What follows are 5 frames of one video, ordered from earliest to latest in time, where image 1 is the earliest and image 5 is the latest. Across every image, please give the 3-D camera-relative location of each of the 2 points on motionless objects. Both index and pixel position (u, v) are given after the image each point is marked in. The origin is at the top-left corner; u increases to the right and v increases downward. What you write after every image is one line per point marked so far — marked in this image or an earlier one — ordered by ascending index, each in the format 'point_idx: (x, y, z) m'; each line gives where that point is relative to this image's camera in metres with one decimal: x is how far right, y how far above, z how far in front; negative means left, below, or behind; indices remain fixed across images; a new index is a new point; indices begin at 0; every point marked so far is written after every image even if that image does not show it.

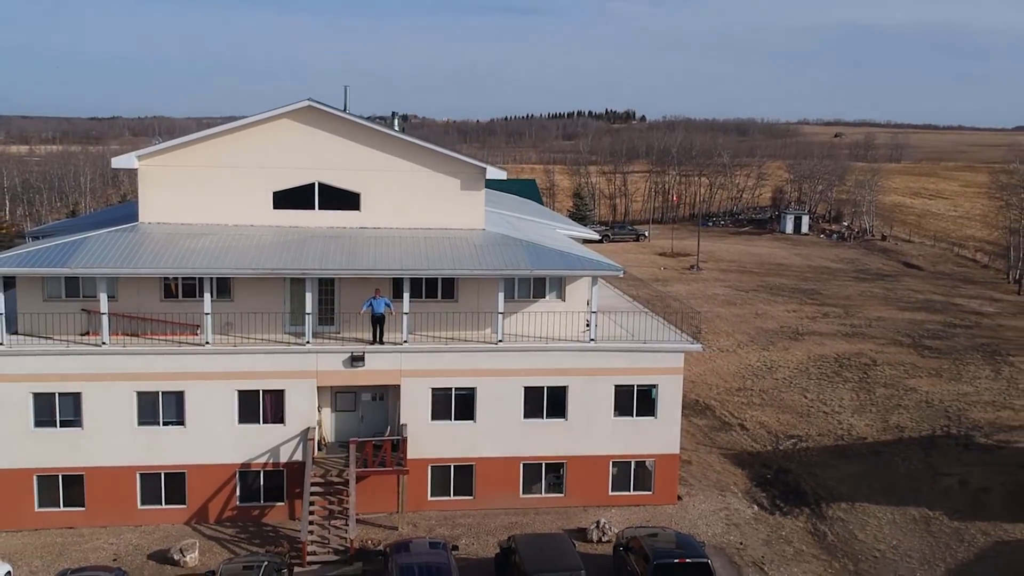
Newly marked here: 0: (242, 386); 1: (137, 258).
0: (-6.2, -2.2, +19.0) m
1: (-8.6, +0.7, +19.2) m
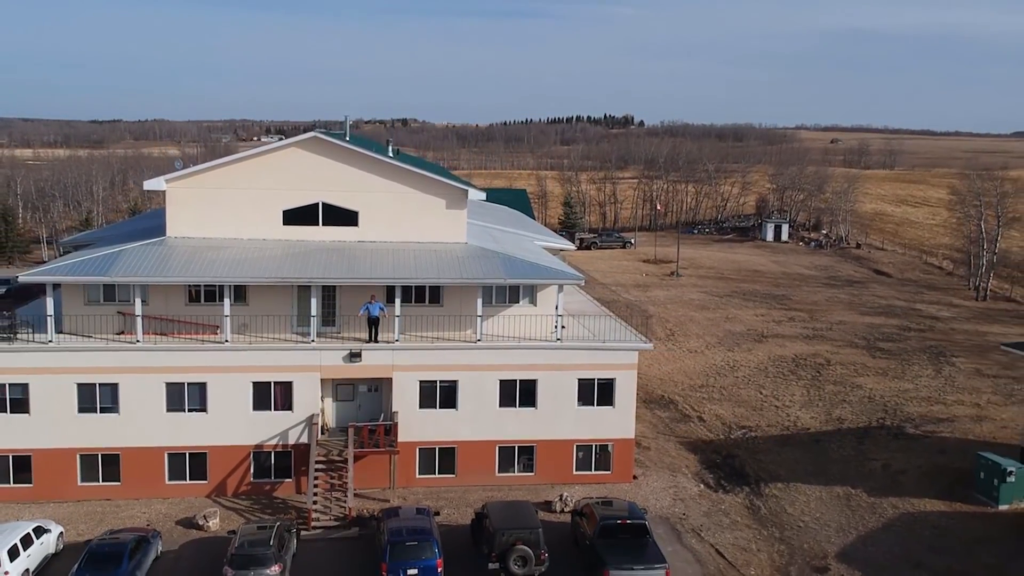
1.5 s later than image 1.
0: (-6.8, -2.4, +22.1) m
1: (-9.2, +0.5, +22.3) m
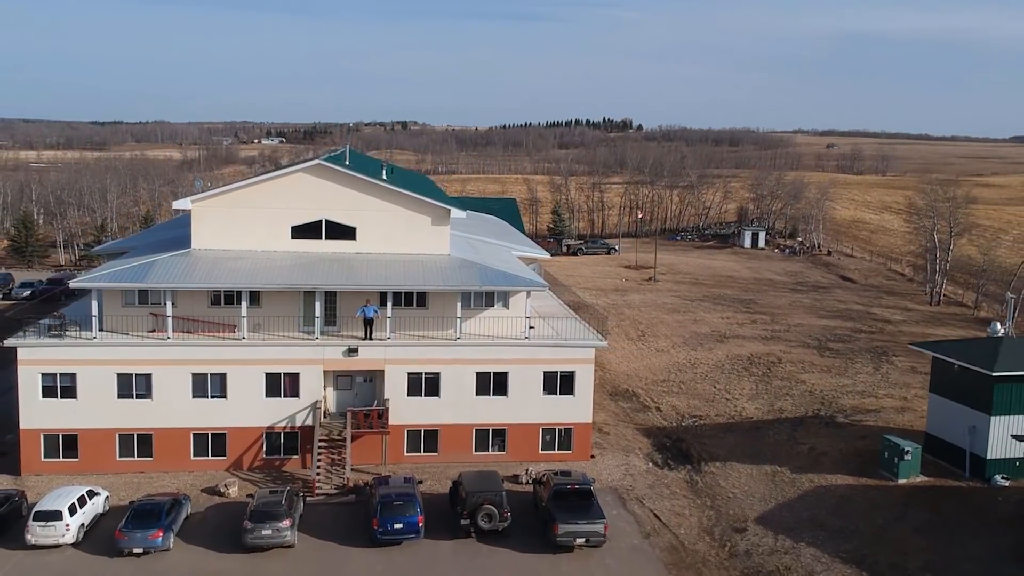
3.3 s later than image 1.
0: (-7.6, -2.5, +26.0) m
1: (-10.0, +0.4, +26.2) m
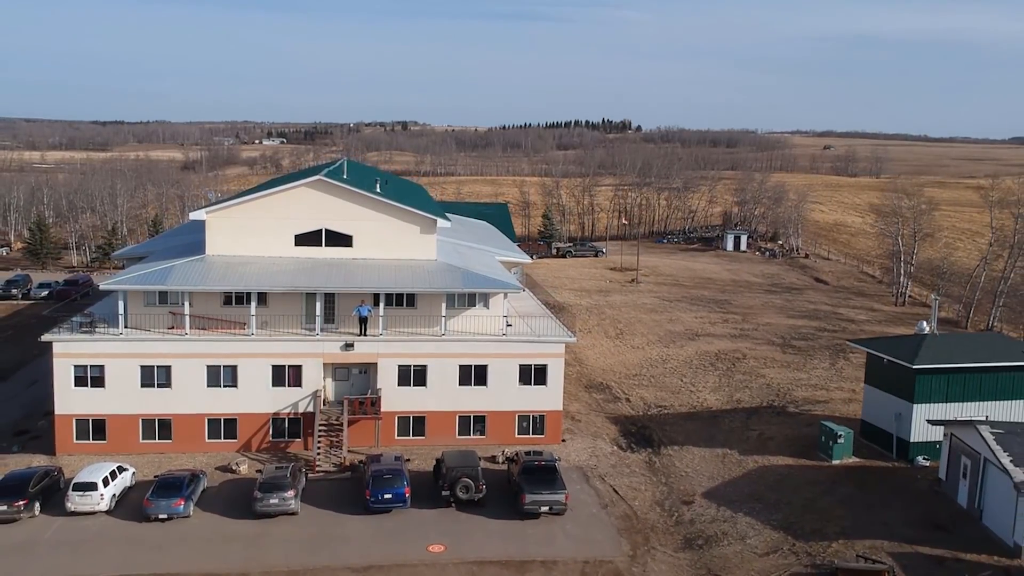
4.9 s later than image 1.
0: (-8.4, -2.6, +29.4) m
1: (-10.8, +0.3, +29.5) m
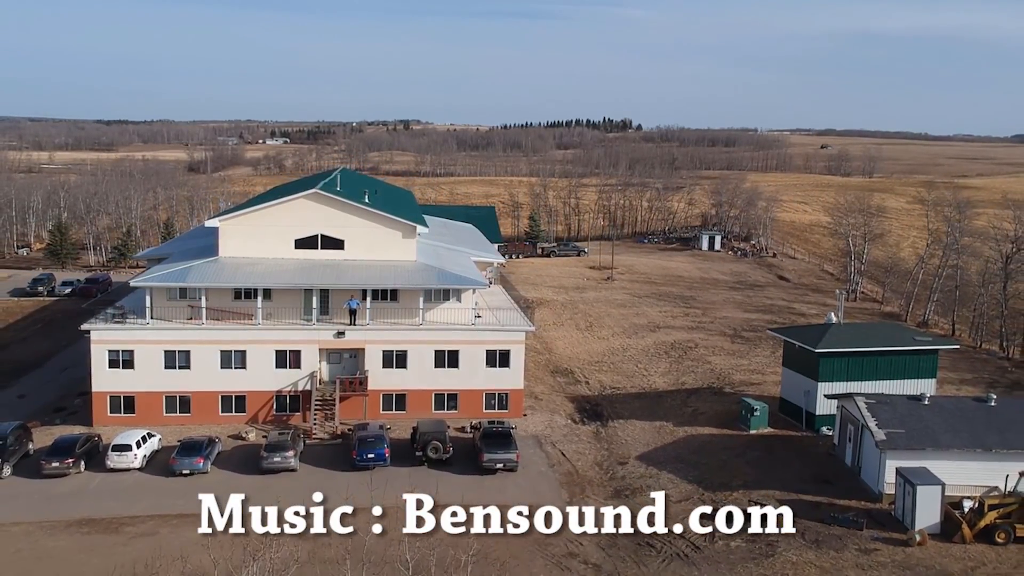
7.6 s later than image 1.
0: (-9.7, -2.5, +34.7) m
1: (-12.1, +0.4, +34.8) m
